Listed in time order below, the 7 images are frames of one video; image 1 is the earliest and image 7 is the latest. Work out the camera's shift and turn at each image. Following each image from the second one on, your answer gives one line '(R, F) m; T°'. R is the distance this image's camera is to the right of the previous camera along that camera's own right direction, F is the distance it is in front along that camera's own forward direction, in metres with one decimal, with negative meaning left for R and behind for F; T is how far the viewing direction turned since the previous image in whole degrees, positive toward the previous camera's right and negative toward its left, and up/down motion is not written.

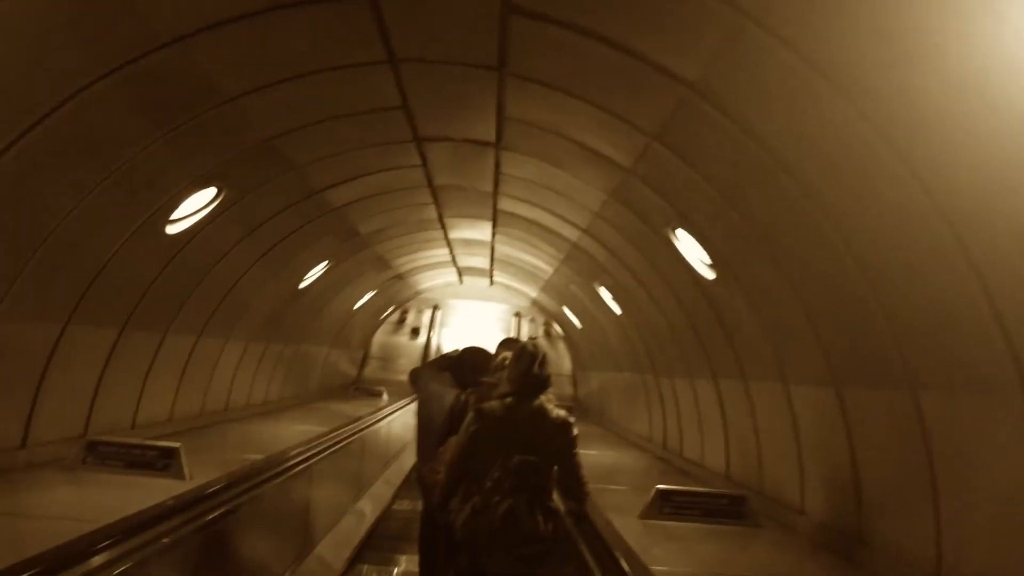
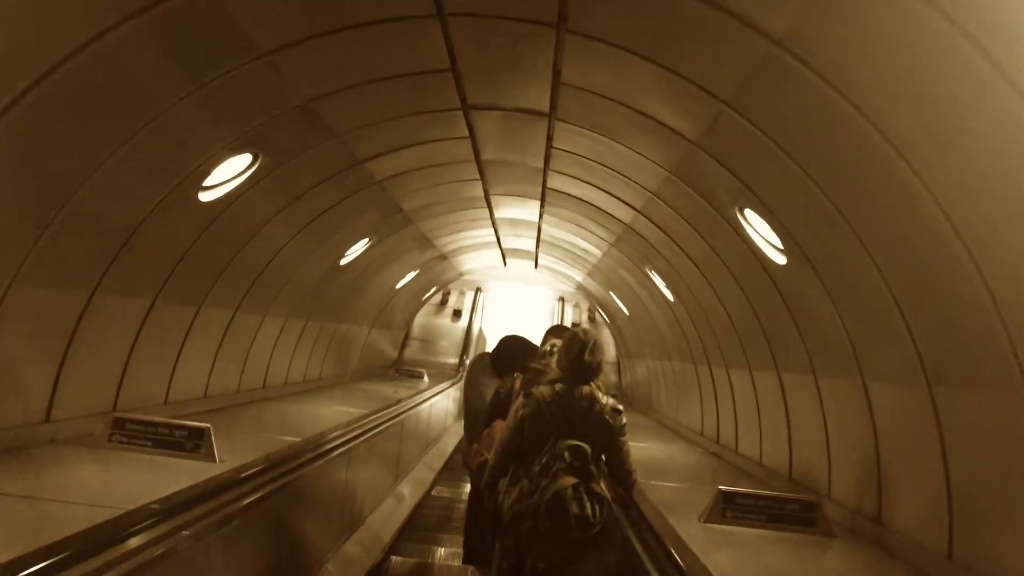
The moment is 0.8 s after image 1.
(-0.1, +0.3) m; -3°
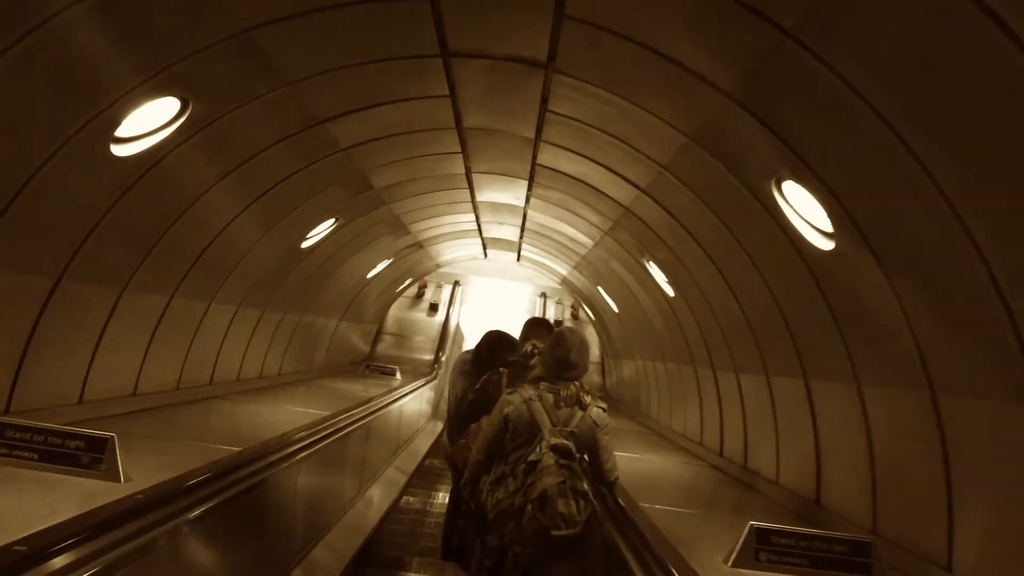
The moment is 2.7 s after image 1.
(0.0, +0.8) m; +1°
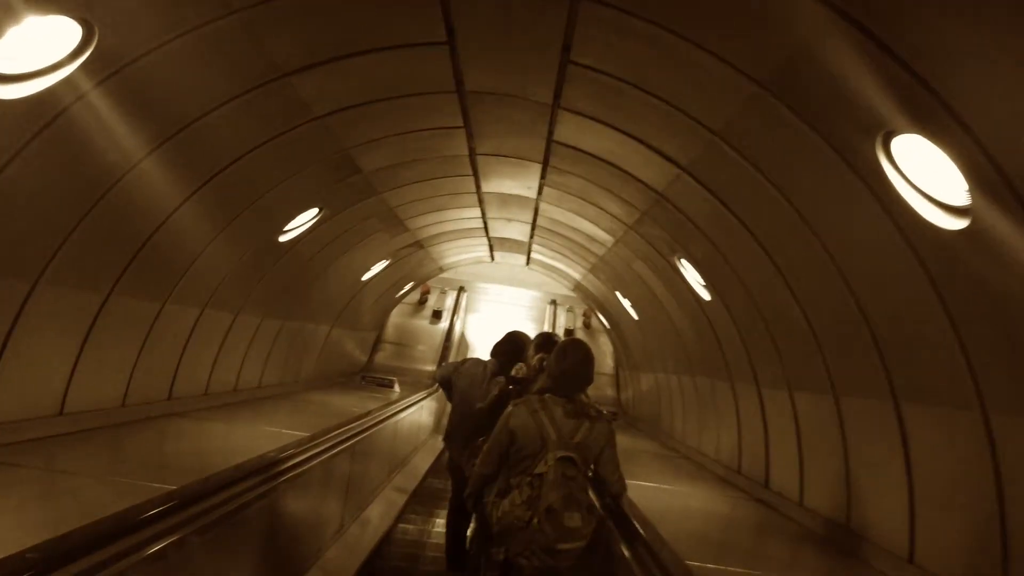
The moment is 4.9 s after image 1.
(0.0, +0.9) m; 0°
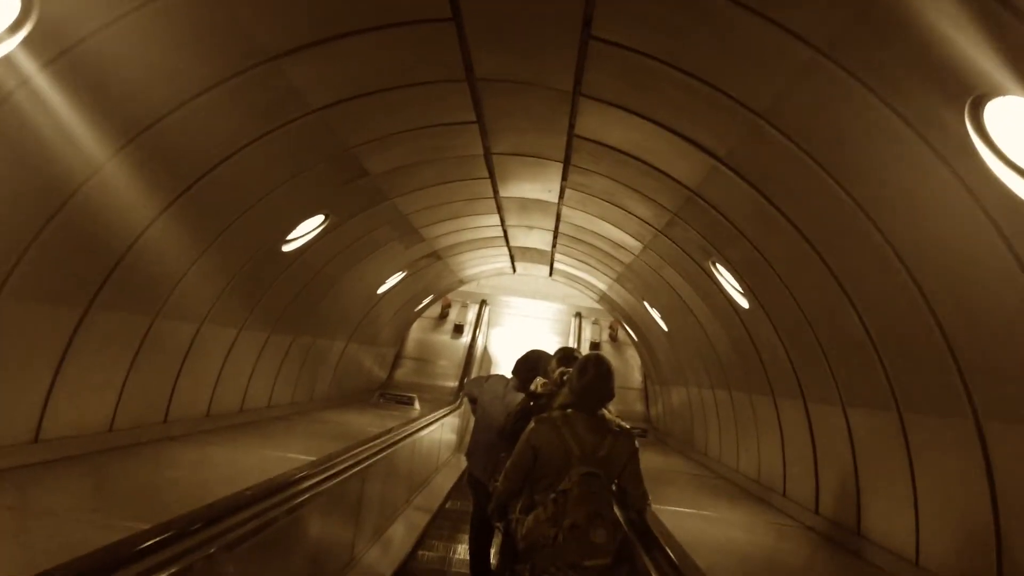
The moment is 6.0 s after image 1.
(0.0, +0.4) m; -2°
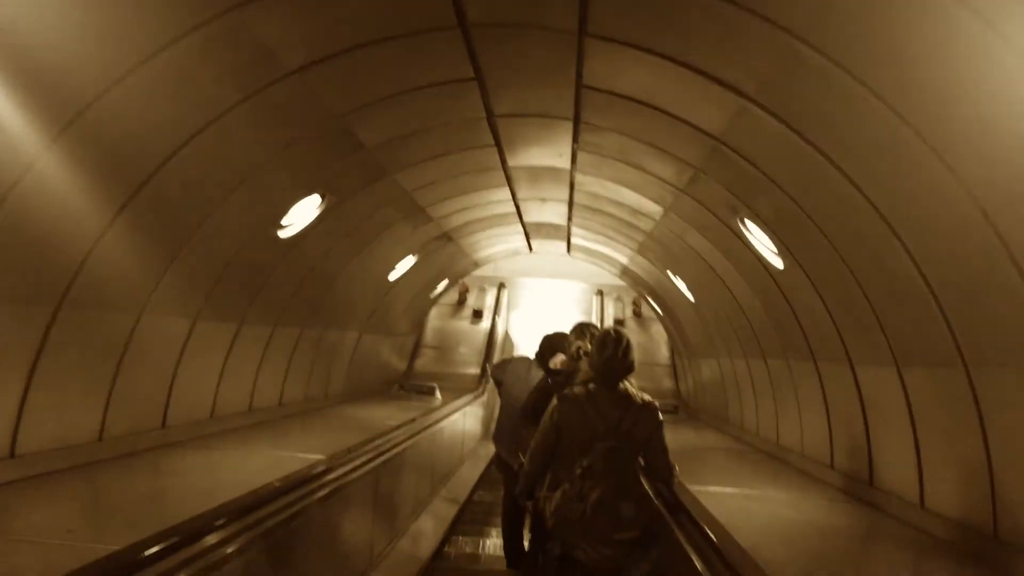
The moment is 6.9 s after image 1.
(0.0, +0.4) m; -1°
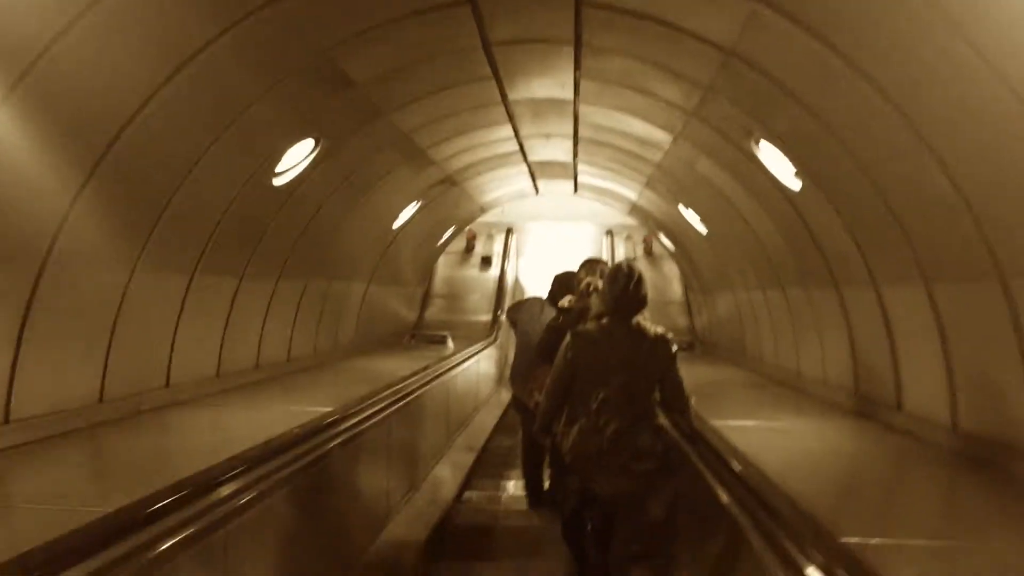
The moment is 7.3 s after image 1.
(0.0, +0.2) m; -1°
